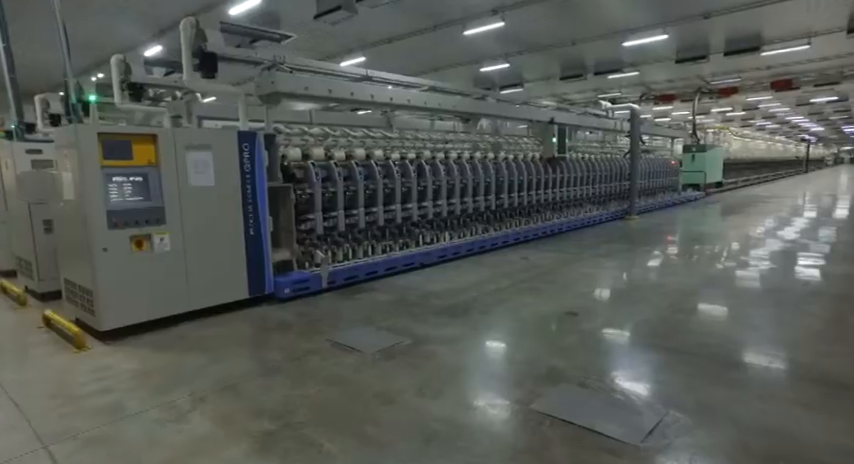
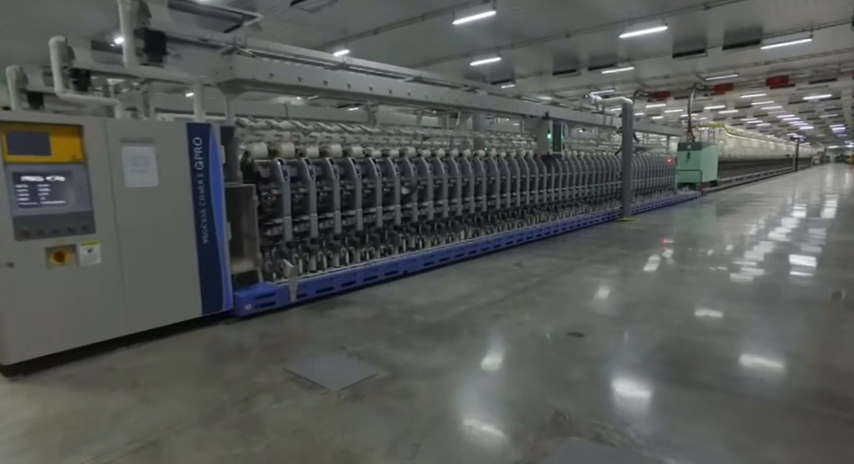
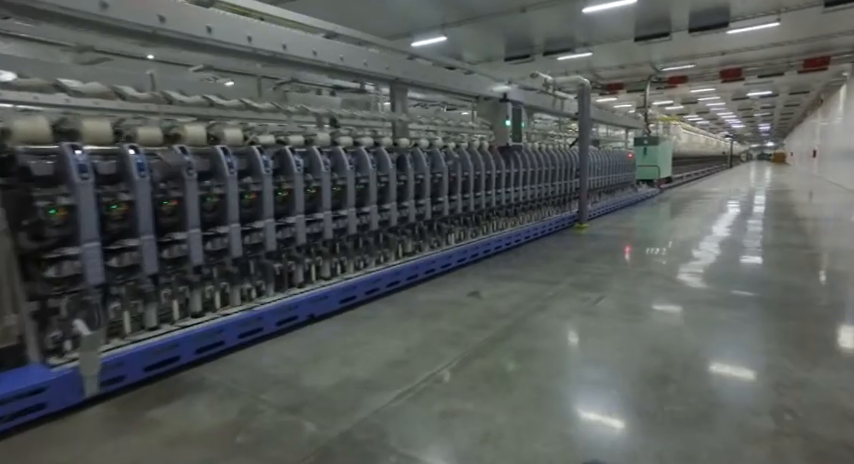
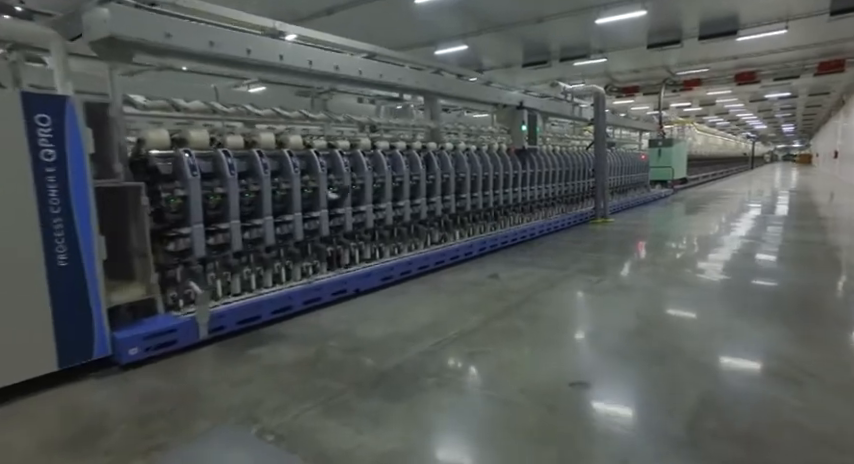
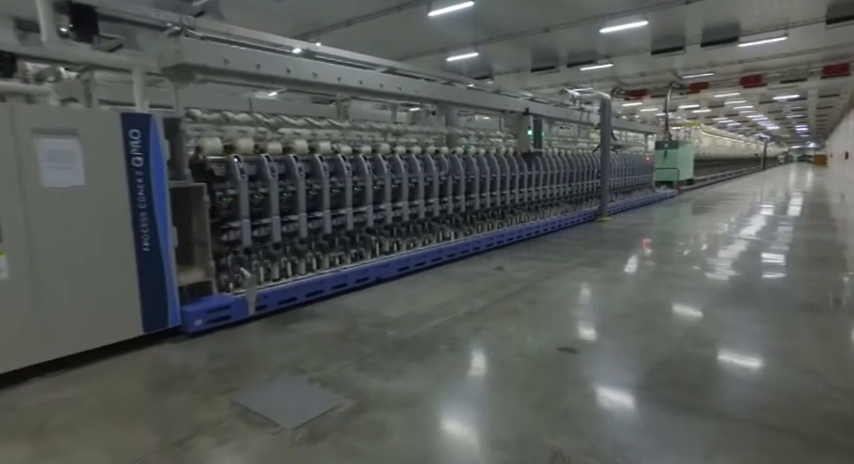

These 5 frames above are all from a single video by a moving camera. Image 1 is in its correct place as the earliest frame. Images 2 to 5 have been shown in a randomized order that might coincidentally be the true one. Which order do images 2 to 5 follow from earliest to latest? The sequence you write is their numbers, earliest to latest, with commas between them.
2, 5, 4, 3
